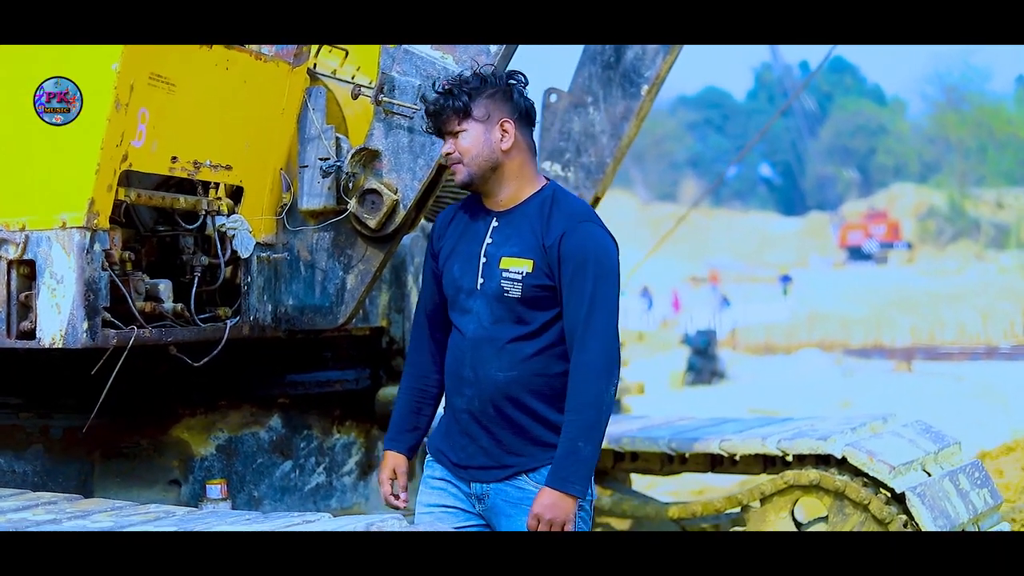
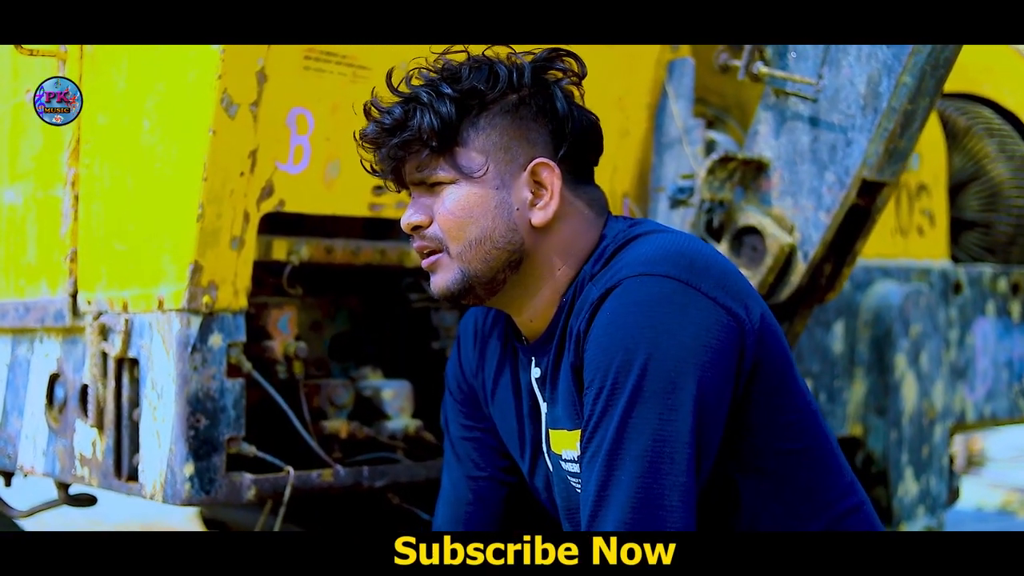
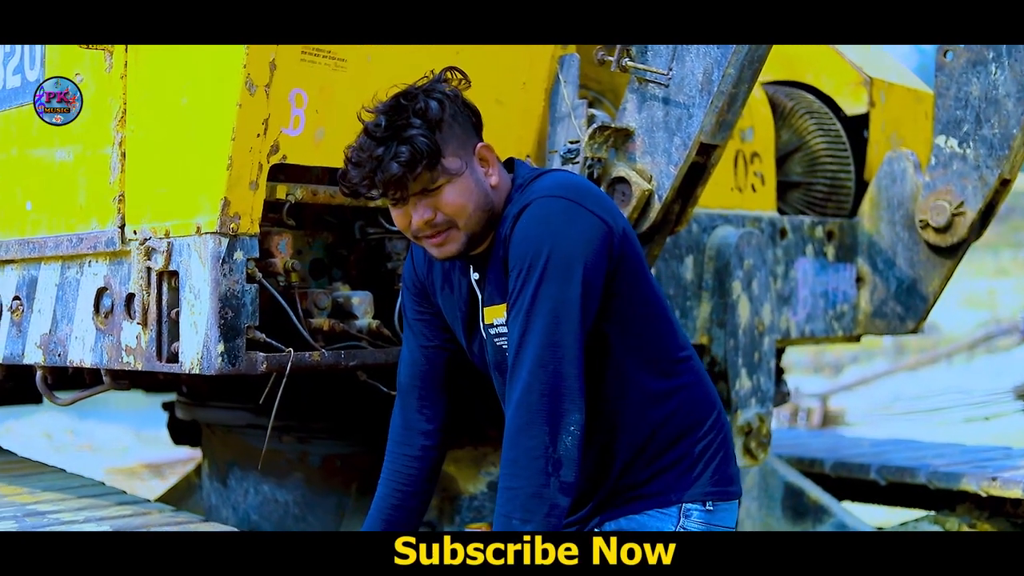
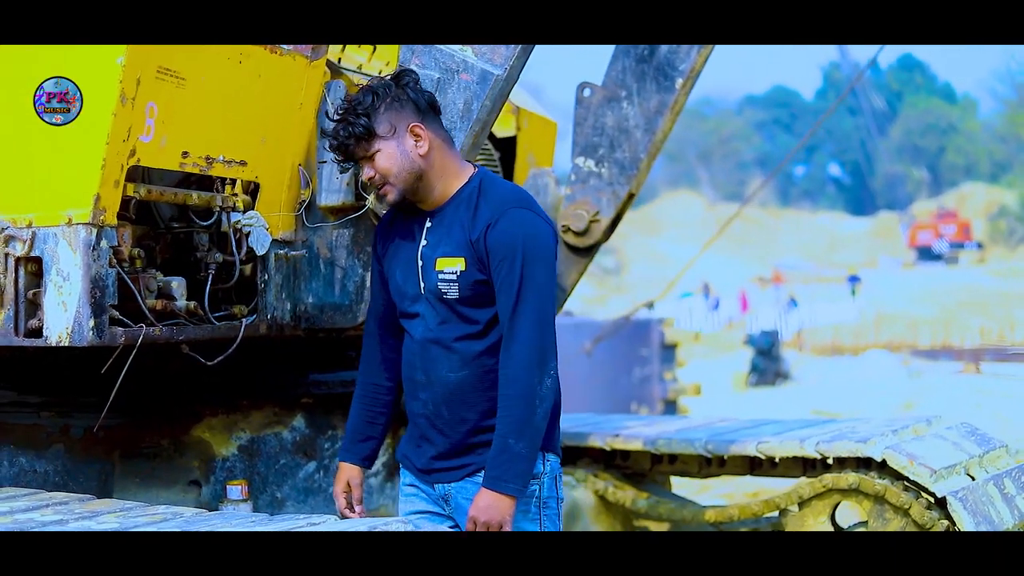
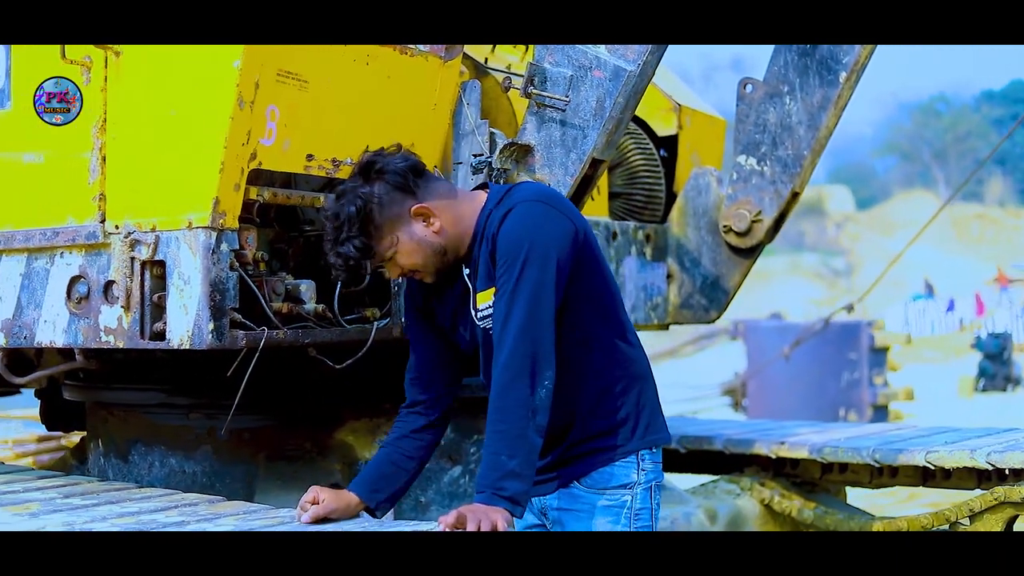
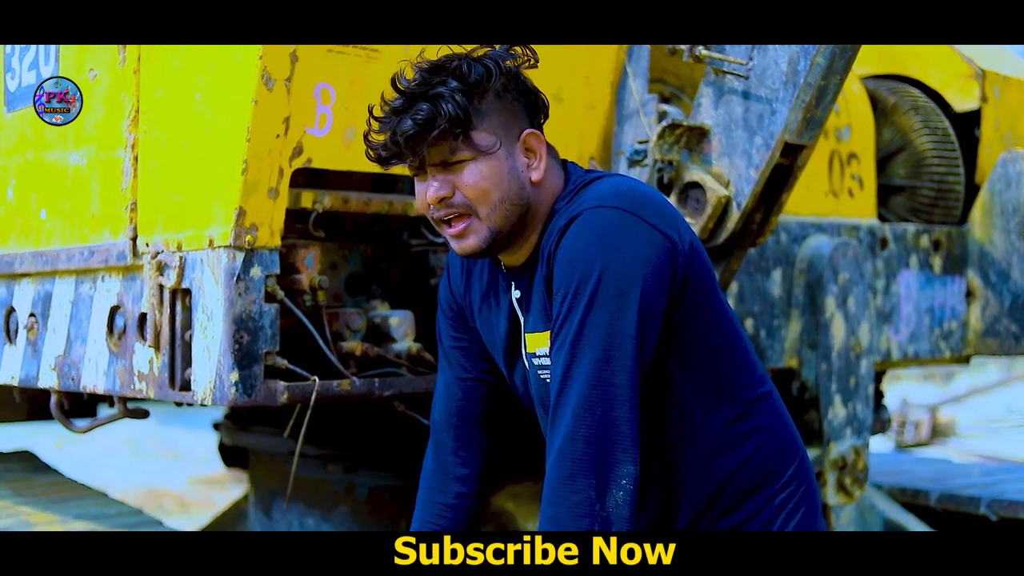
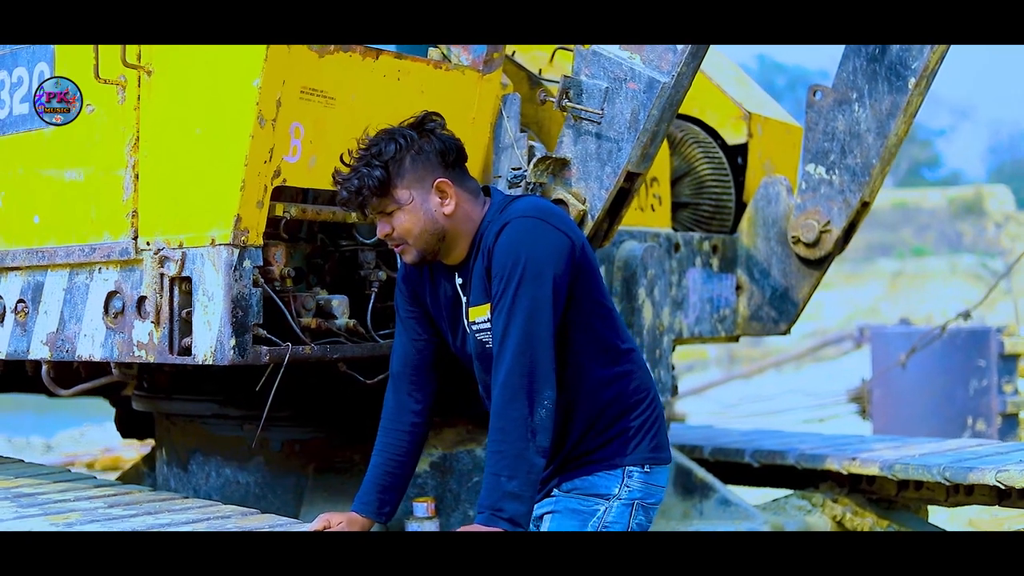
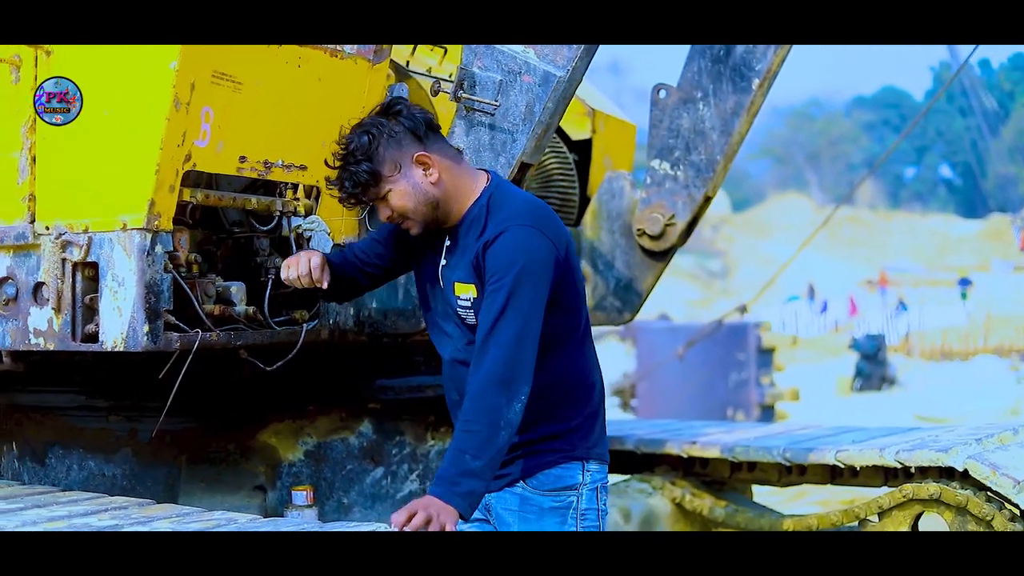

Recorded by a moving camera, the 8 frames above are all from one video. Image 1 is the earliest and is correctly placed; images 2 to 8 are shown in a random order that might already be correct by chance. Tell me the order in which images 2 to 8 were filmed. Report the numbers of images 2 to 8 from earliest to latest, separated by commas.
4, 8, 5, 7, 3, 6, 2
